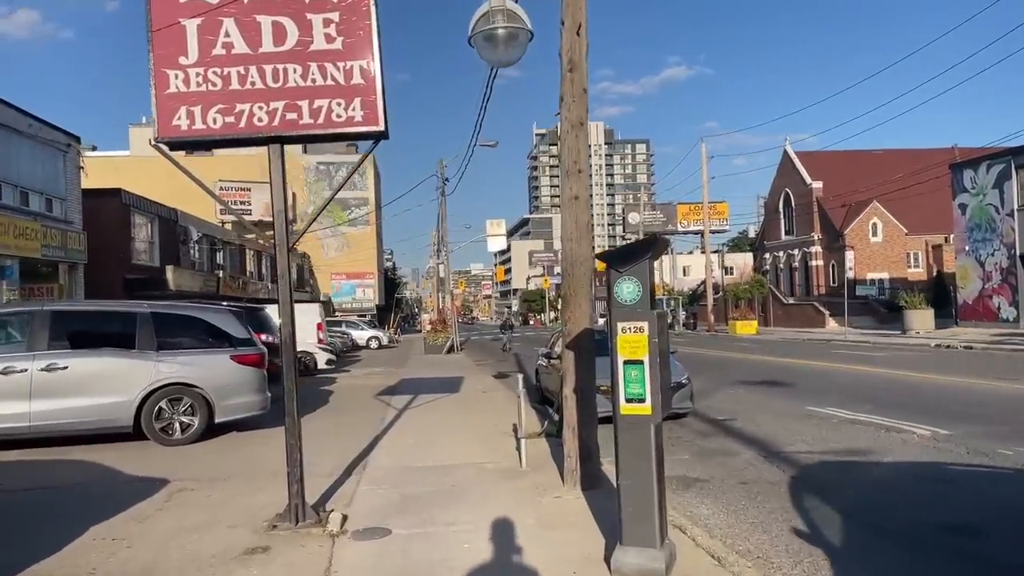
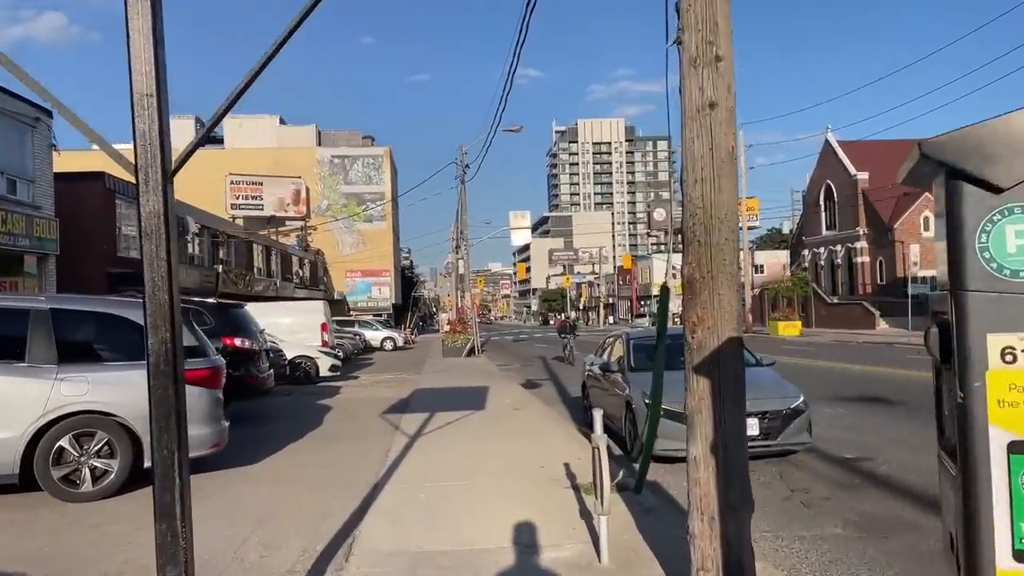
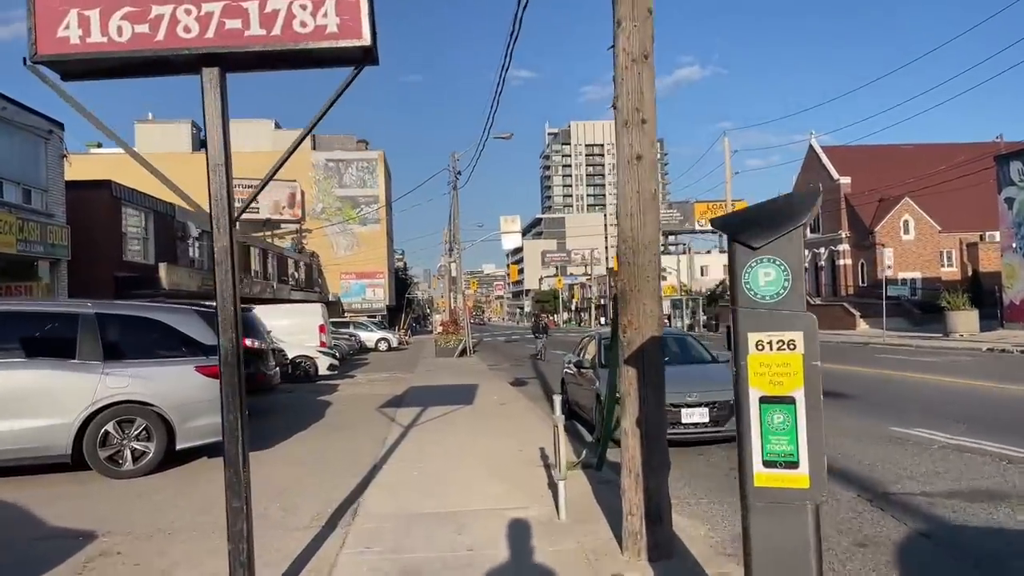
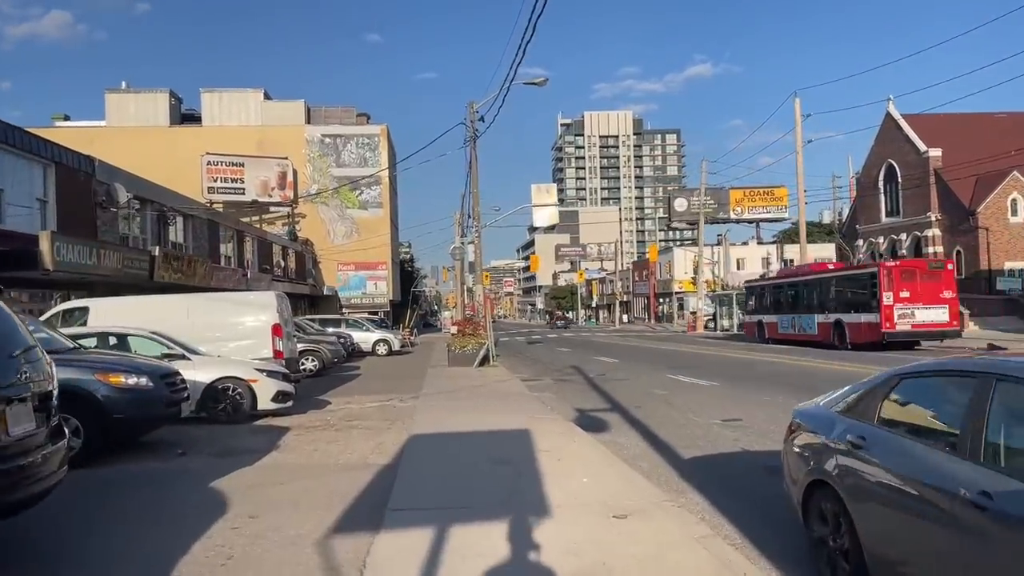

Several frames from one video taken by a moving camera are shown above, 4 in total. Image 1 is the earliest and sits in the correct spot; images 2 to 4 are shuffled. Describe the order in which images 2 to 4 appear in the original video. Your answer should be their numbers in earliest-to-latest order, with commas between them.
3, 2, 4
